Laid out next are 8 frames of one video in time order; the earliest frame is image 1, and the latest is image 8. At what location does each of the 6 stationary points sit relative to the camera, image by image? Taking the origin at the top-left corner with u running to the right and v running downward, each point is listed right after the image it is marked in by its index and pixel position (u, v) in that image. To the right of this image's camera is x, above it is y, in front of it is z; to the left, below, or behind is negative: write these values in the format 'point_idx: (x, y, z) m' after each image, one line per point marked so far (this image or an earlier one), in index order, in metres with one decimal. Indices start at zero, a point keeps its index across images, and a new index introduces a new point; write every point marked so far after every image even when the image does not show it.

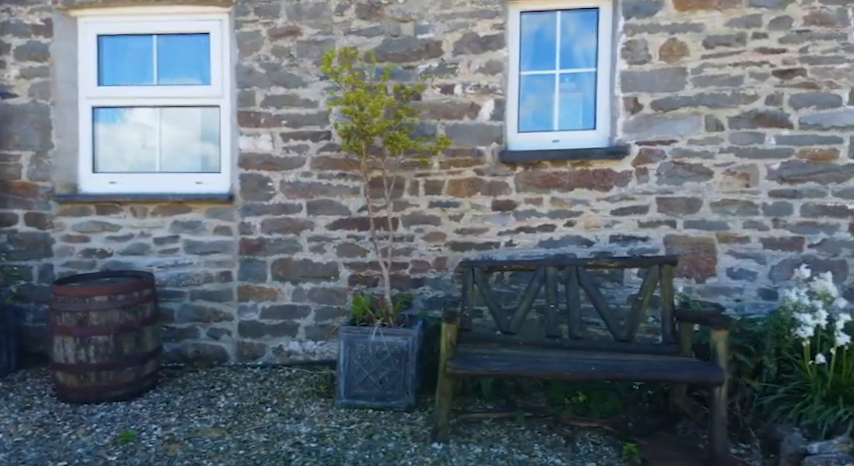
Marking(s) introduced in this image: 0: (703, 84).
0: (+1.6, +0.9, +3.5) m
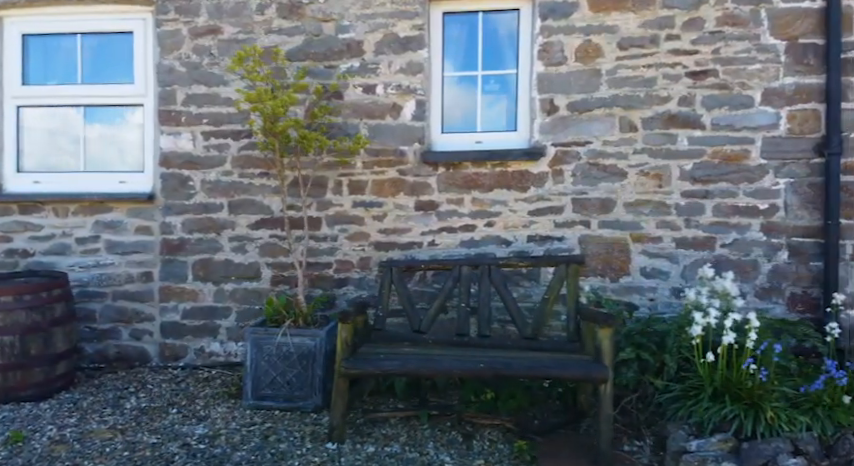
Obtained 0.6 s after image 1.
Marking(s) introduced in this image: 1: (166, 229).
0: (+1.1, +0.9, +3.5) m
1: (-1.7, 0.0, +3.7) m
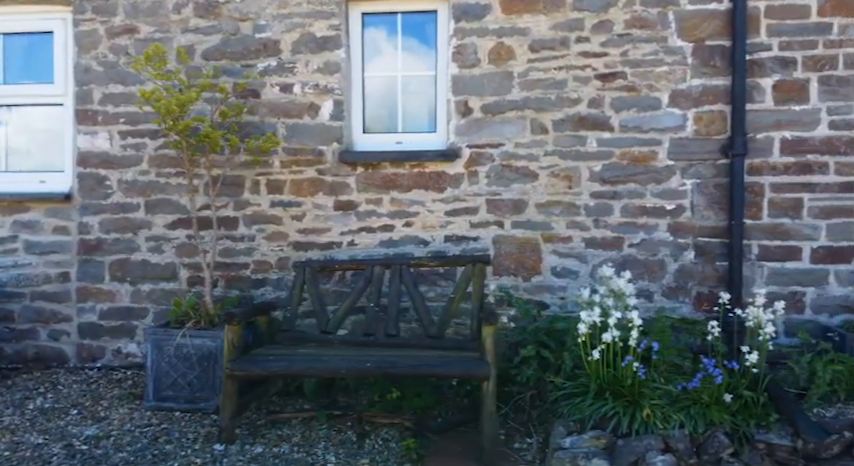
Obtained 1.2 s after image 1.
0: (+0.6, +0.9, +3.5) m
1: (-2.2, 0.0, +3.7) m
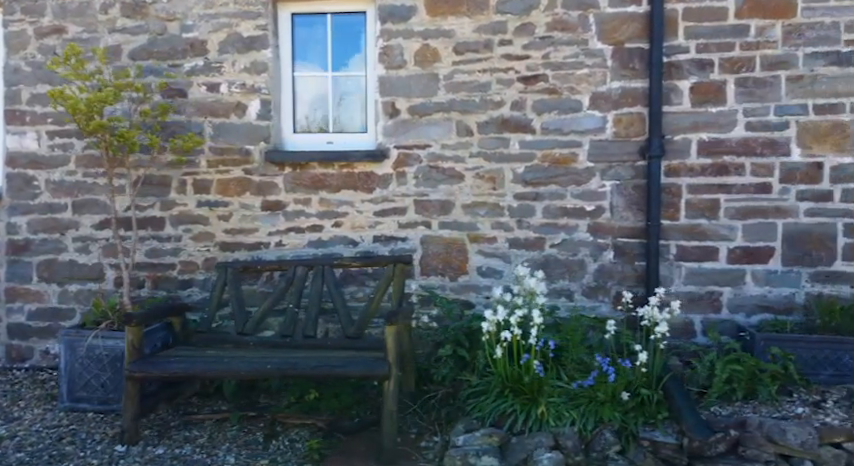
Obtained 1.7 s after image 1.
0: (+0.2, +0.9, +3.5) m
1: (-2.6, 0.0, +3.7) m
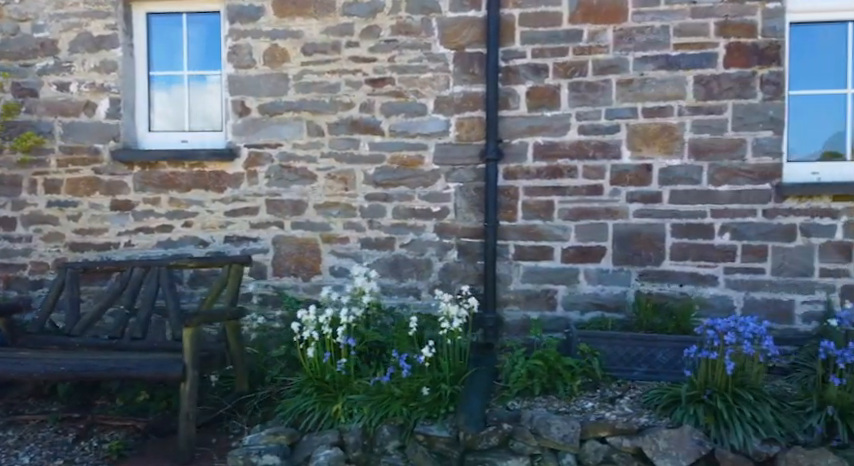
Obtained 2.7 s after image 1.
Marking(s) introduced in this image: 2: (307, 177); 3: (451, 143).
0: (-0.7, +0.9, +3.5) m
1: (-3.5, 0.0, +3.7) m
2: (-0.7, +0.3, +3.6) m
3: (+0.2, +0.5, +3.4) m
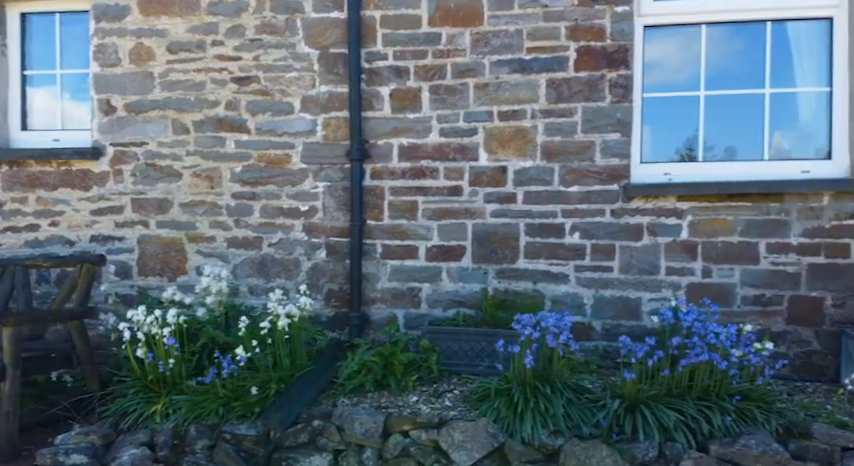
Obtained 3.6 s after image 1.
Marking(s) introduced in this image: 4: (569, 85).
0: (-1.6, +0.9, +3.5) m
1: (-4.4, 0.0, +3.6) m
2: (-1.6, +0.3, +3.6) m
3: (-0.7, +0.5, +3.4) m
4: (+0.8, +0.8, +3.3) m
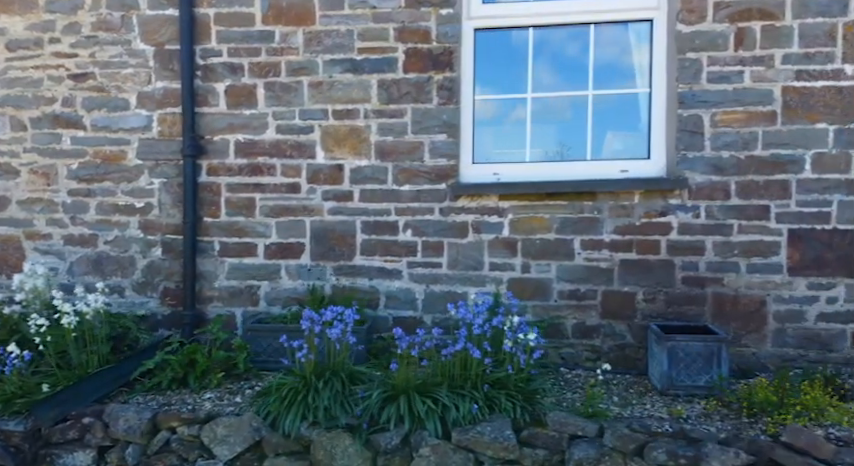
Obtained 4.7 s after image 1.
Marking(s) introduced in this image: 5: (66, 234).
0: (-2.5, +0.9, +3.5) m
1: (-5.3, +0.1, +3.5) m
2: (-2.5, +0.4, +3.5) m
3: (-1.6, +0.6, +3.5) m
4: (-0.2, +0.9, +3.4) m
5: (-2.2, 0.0, +3.5) m
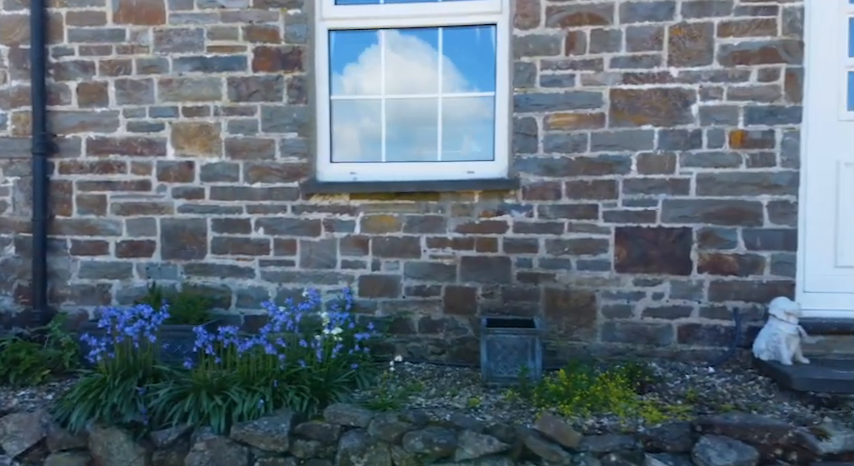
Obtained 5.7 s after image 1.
0: (-3.4, +0.9, +3.5) m
1: (-6.2, +0.1, +3.4) m
2: (-3.4, +0.4, +3.5) m
3: (-2.5, +0.6, +3.5) m
4: (-1.0, +0.9, +3.4) m
5: (-3.1, 0.0, +3.5) m
